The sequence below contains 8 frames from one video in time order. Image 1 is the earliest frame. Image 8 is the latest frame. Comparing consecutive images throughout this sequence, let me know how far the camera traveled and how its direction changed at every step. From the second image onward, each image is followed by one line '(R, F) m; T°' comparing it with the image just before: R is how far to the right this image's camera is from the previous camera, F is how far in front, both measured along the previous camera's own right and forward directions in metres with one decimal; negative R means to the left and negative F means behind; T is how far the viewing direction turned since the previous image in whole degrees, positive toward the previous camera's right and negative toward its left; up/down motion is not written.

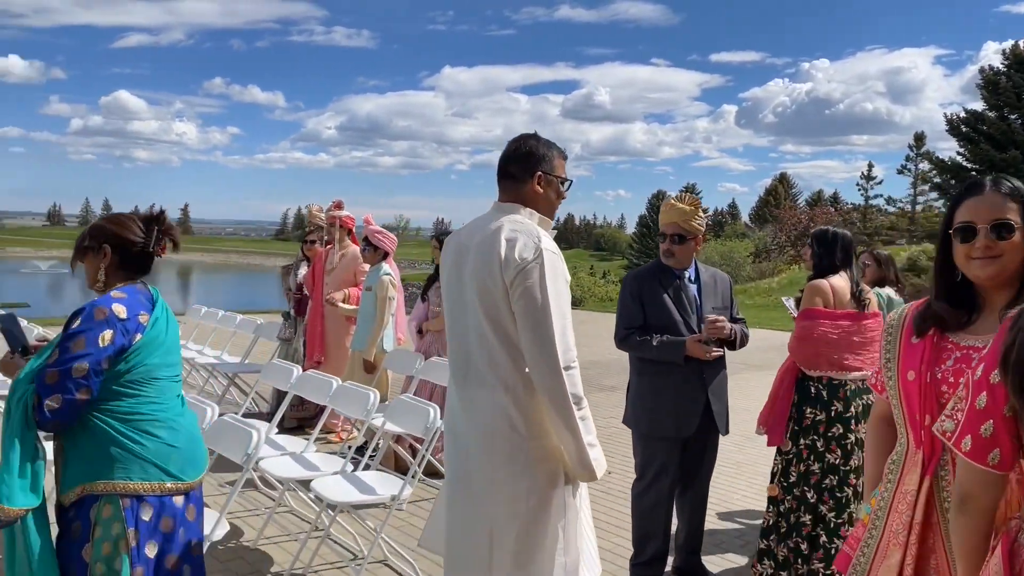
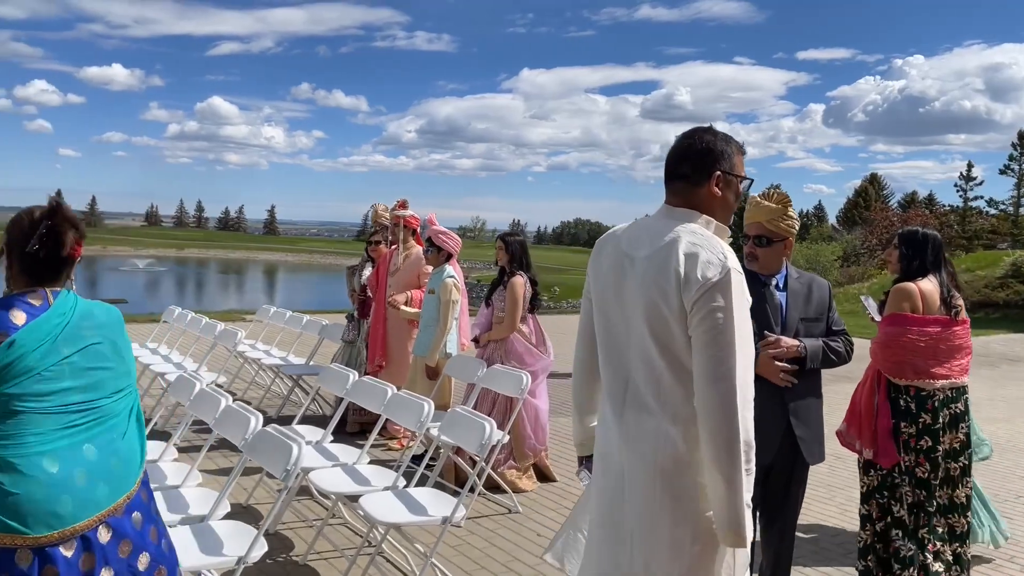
(+0.1, +0.3) m; -6°
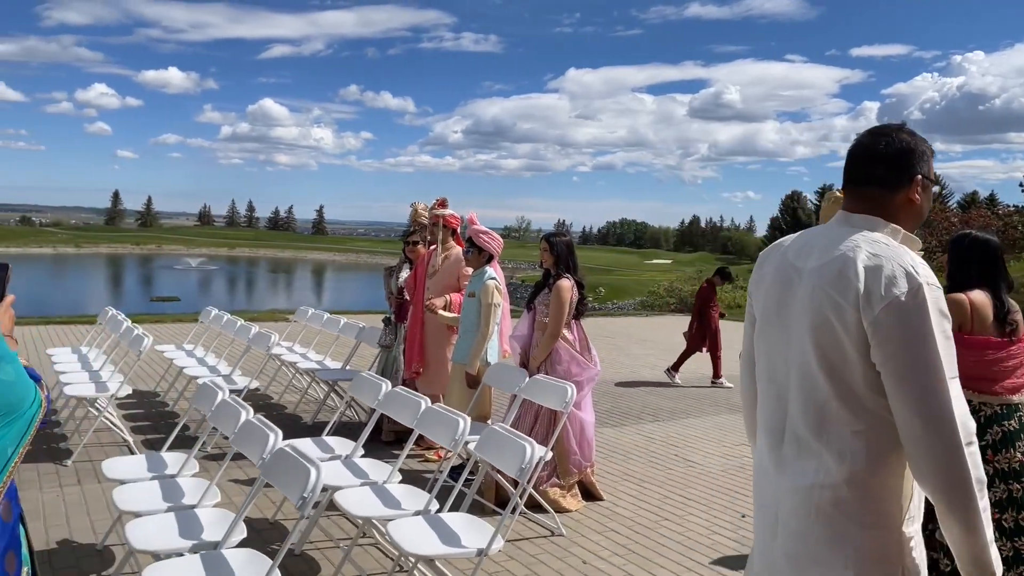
(0.0, +0.4) m; -4°
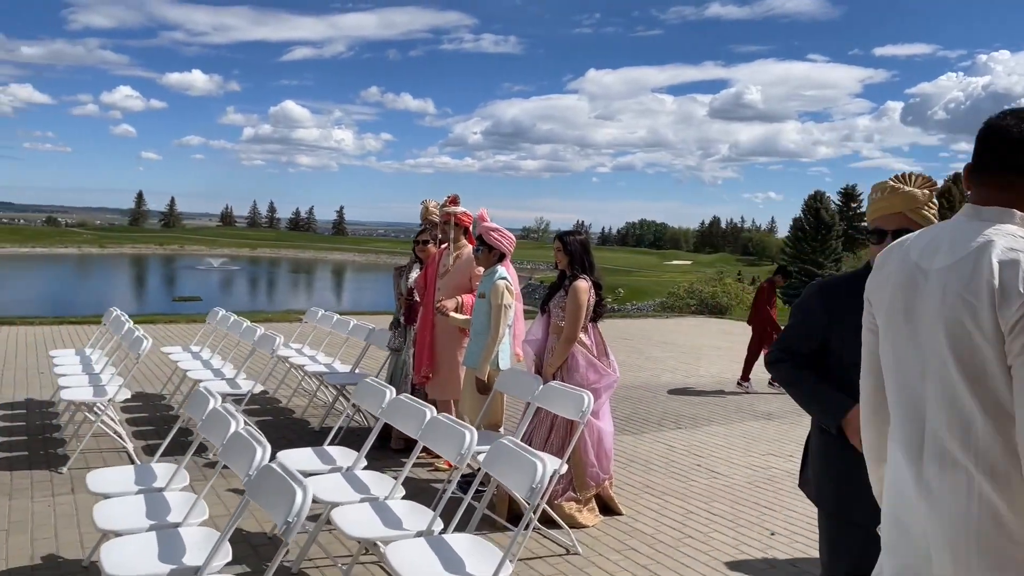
(0.0, +0.3) m; -2°
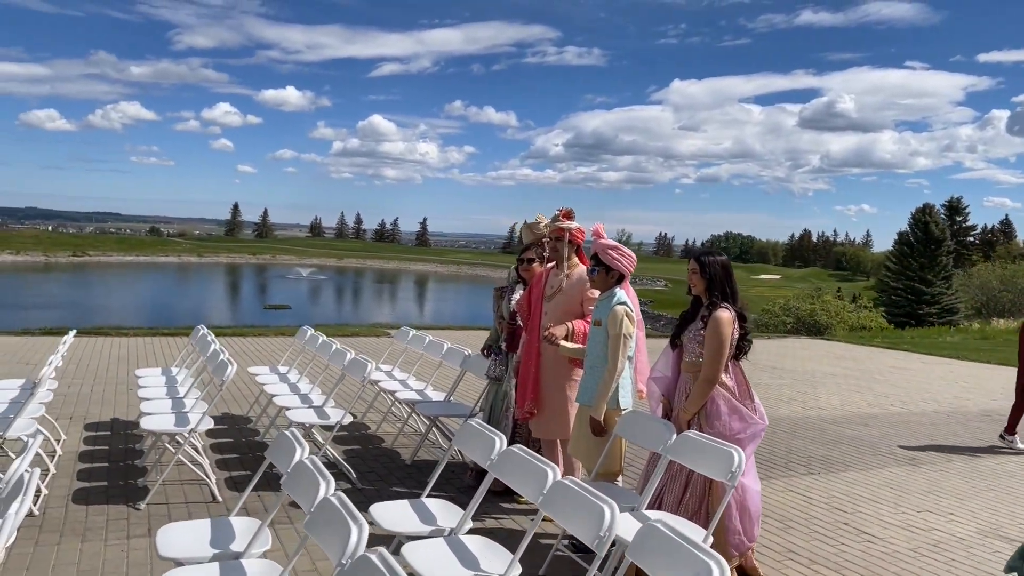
(-0.3, +0.7) m; -6°
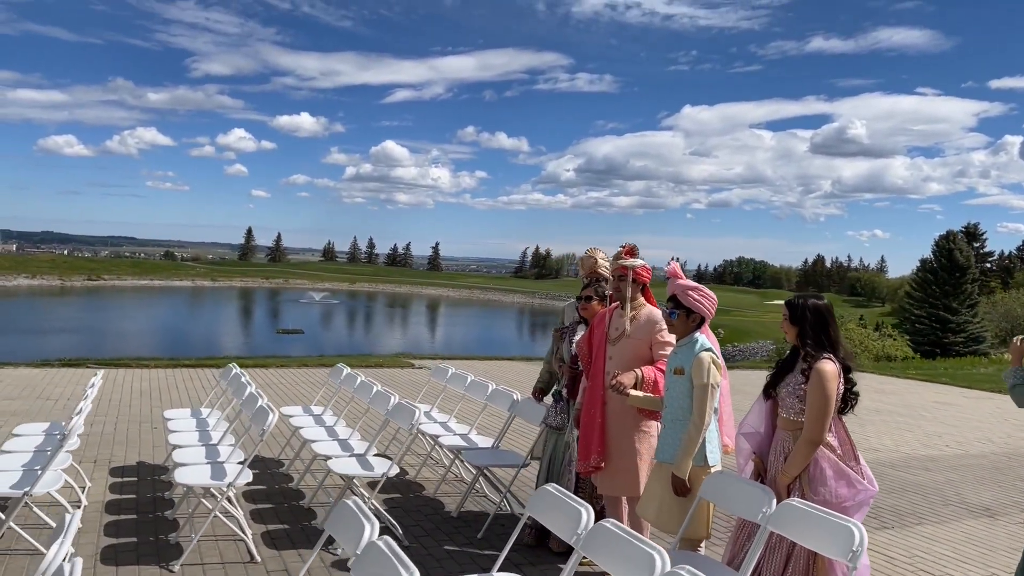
(-0.3, +0.4) m; -1°
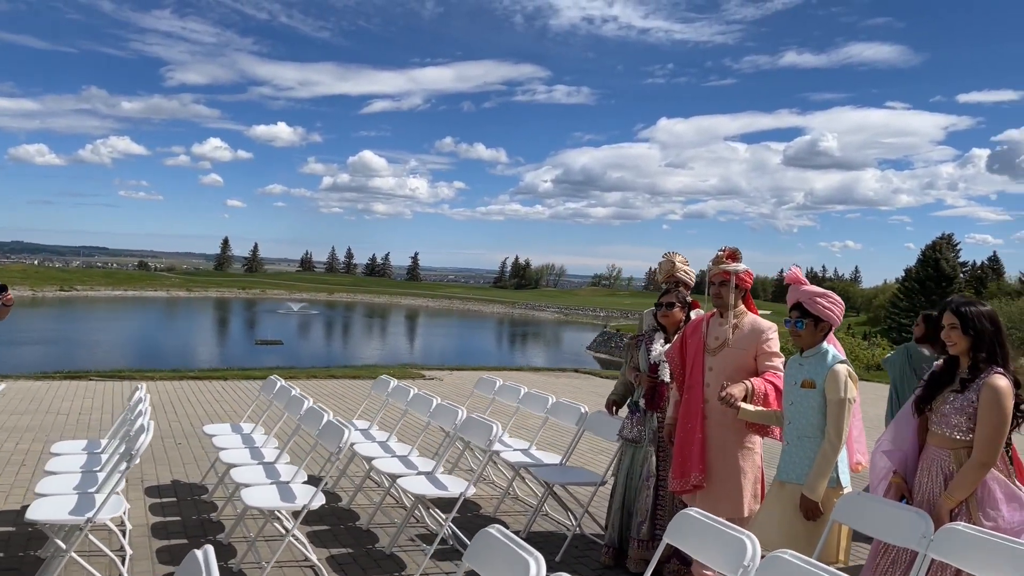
(-0.7, +0.3) m; +2°
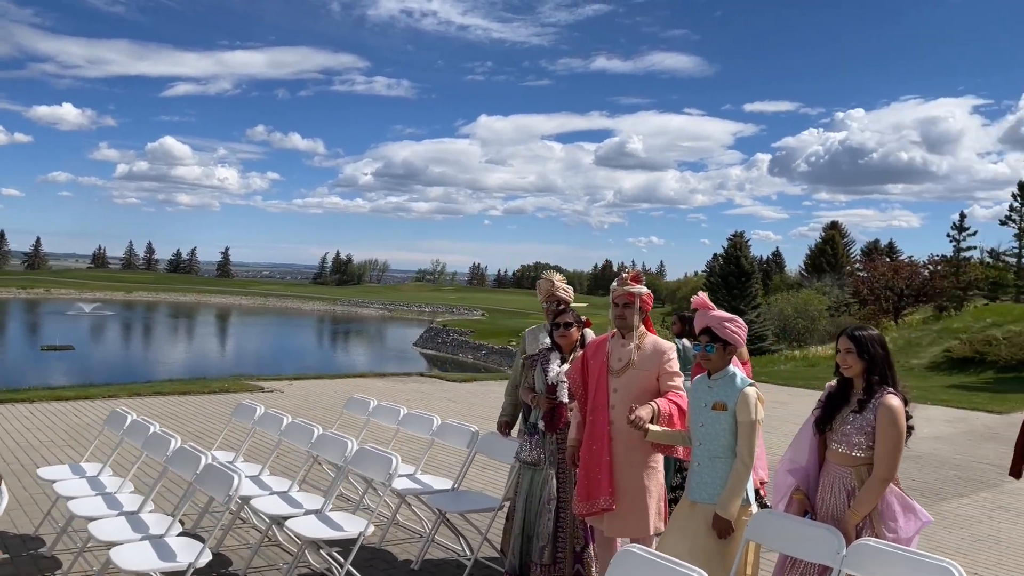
(-0.5, +0.3) m; +14°
